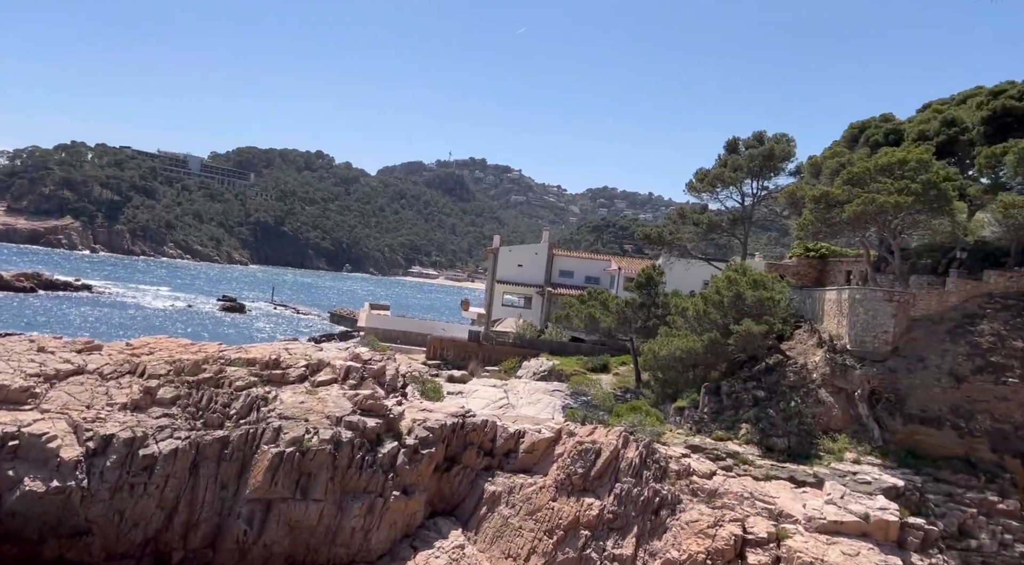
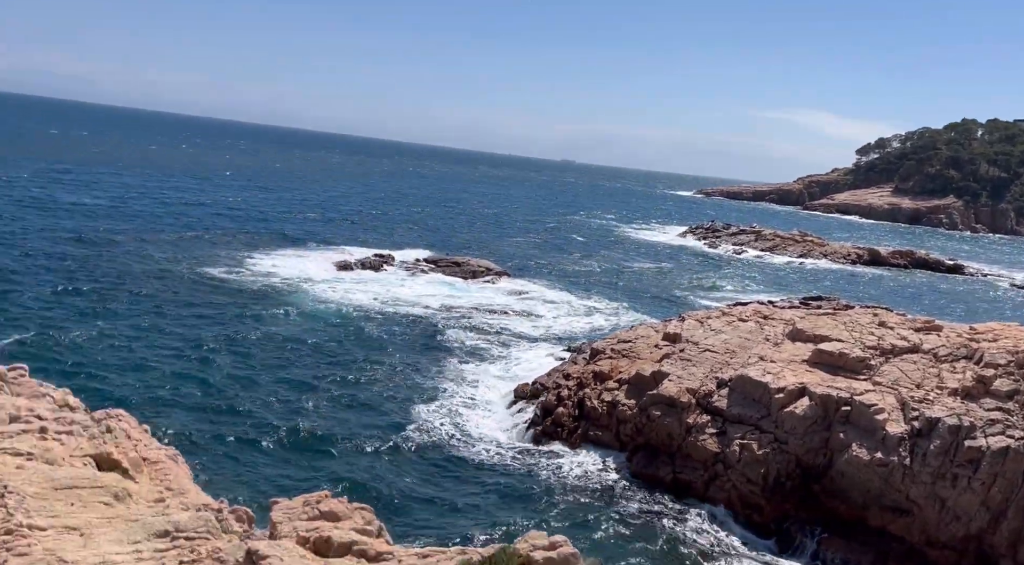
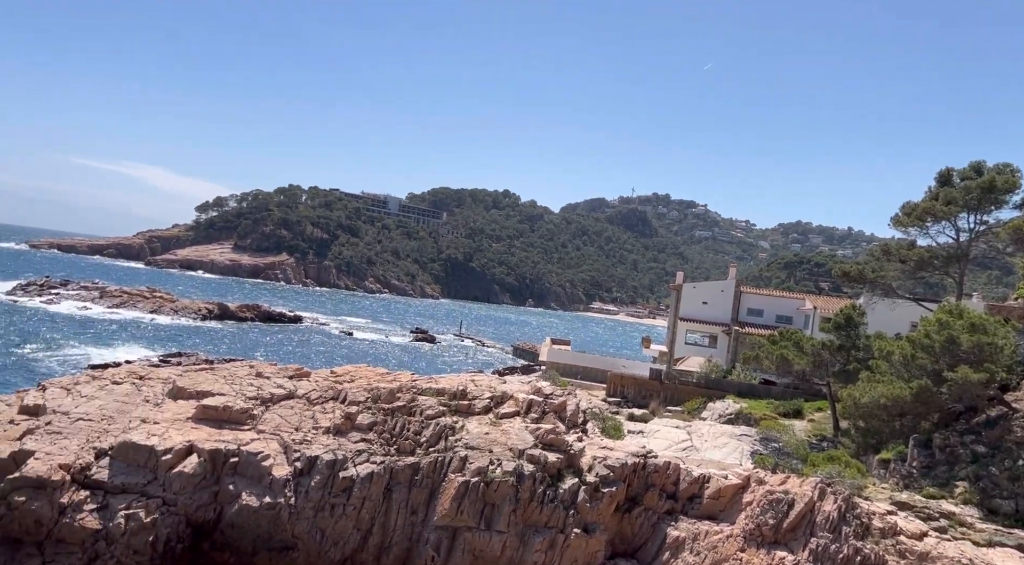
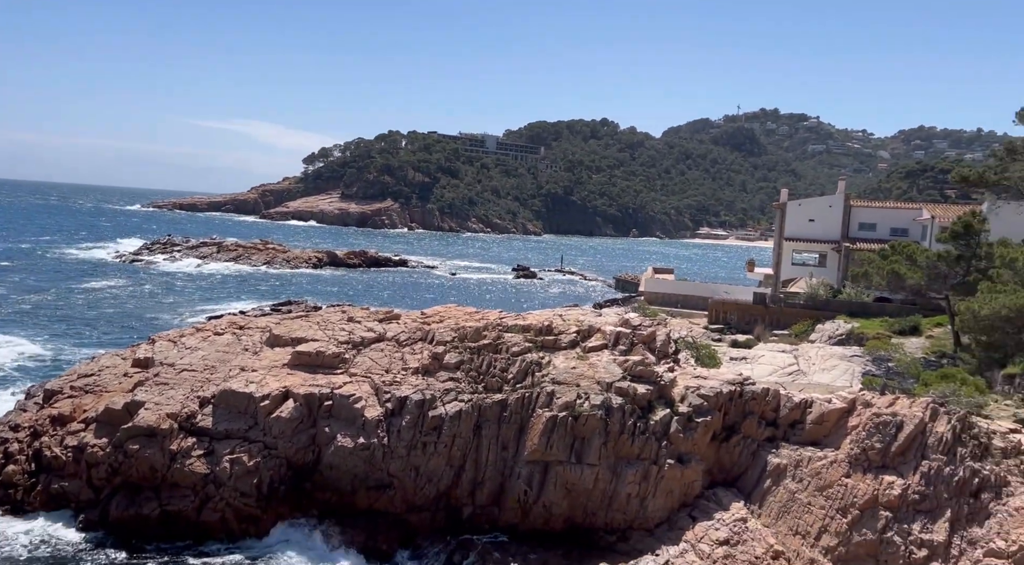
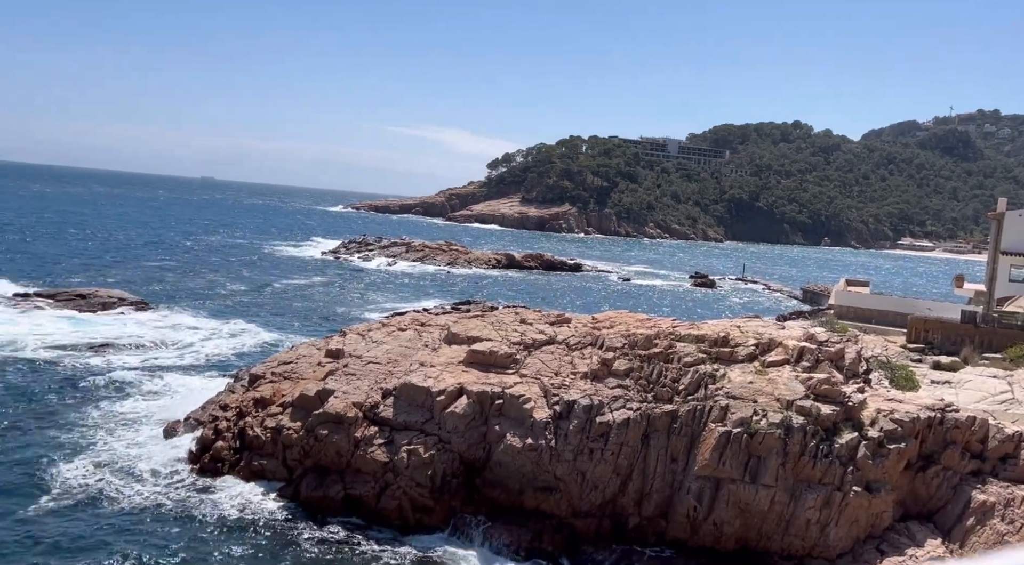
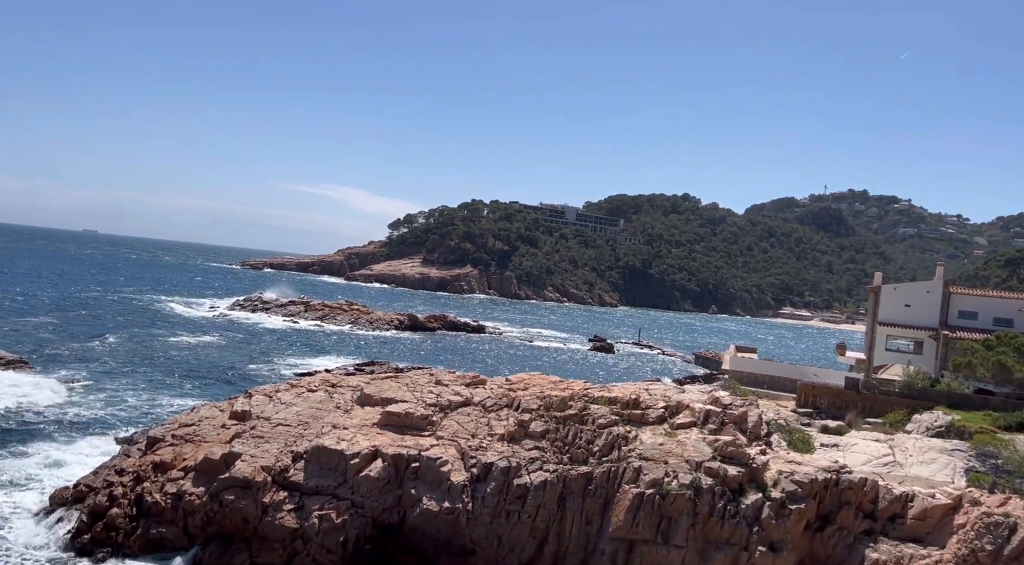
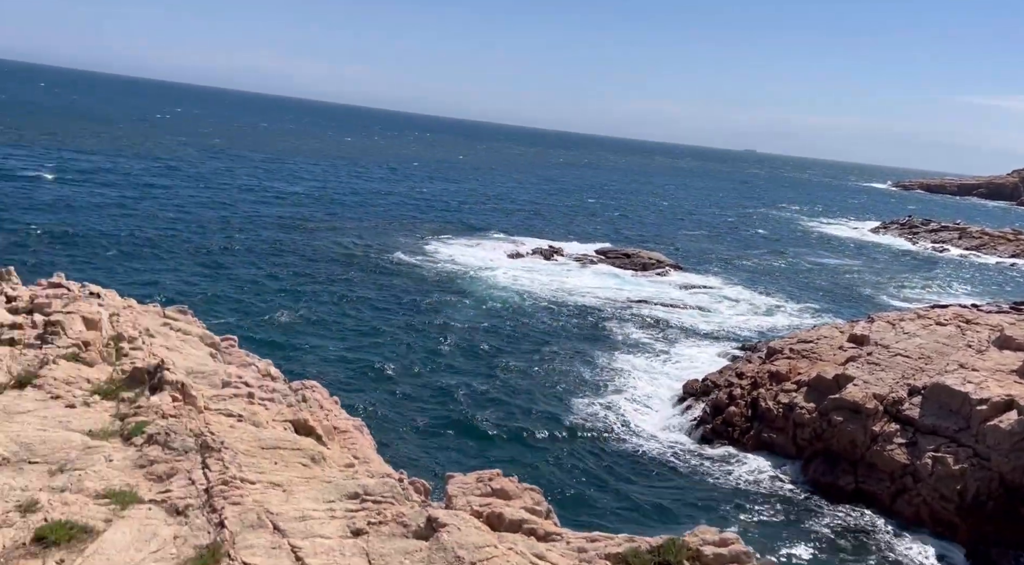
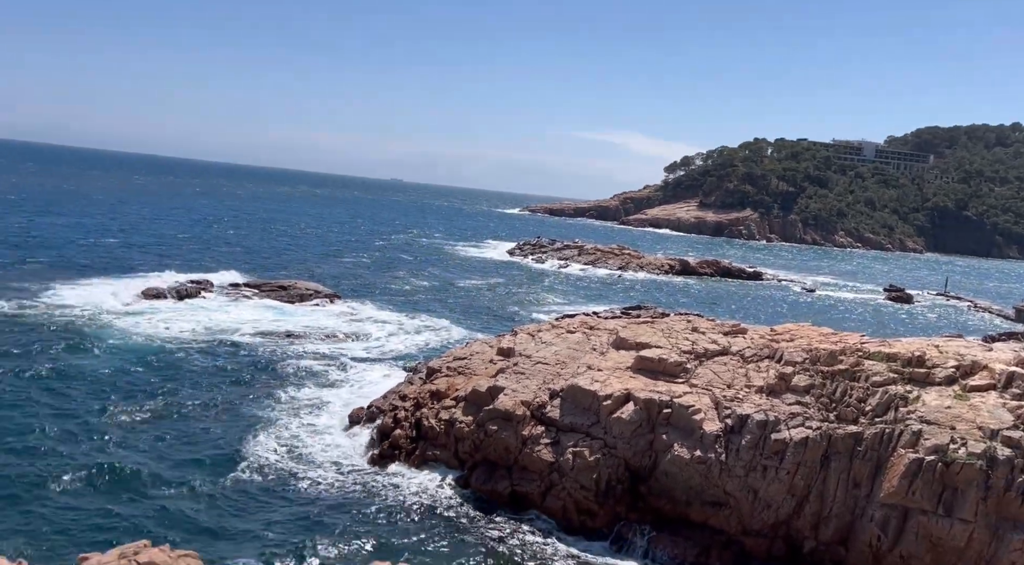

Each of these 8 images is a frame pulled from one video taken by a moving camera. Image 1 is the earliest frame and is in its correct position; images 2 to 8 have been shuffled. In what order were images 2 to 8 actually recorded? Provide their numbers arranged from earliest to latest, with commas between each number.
3, 6, 4, 5, 8, 2, 7
